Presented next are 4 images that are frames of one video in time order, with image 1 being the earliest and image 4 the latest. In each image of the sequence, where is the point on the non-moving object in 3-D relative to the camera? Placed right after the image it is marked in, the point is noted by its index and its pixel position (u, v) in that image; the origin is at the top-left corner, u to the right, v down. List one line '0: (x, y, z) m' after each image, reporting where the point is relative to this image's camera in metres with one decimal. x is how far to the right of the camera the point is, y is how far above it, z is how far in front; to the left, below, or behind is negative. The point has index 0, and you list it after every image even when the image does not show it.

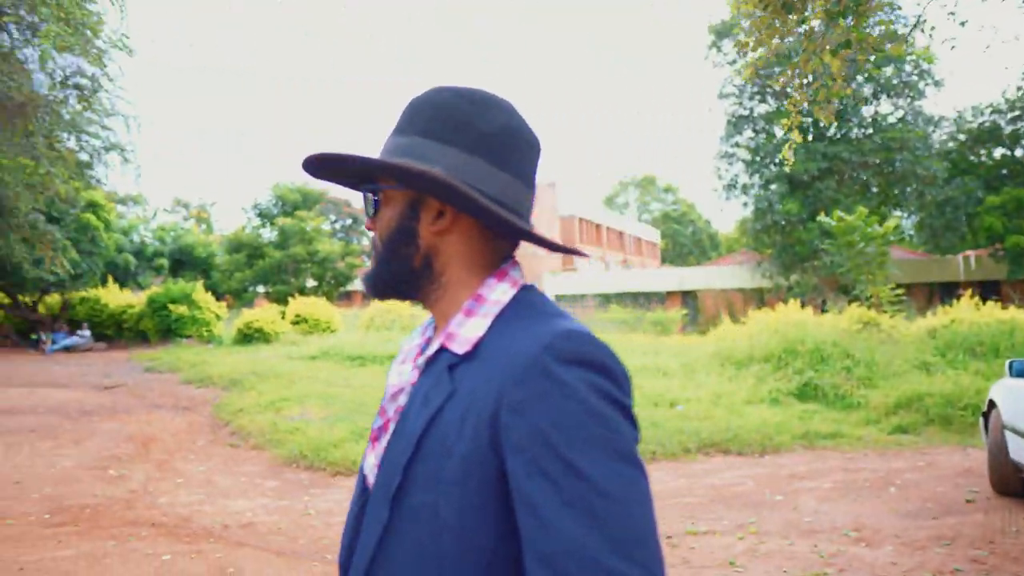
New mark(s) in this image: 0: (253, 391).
0: (-3.5, -1.4, +10.8) m
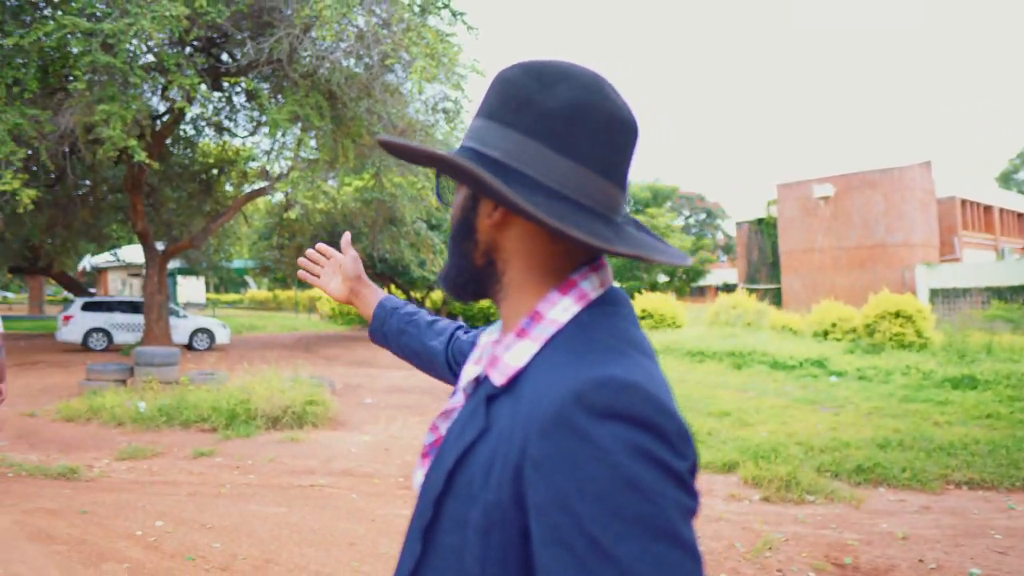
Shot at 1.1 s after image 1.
0: (+1.1, -1.4, +11.3) m
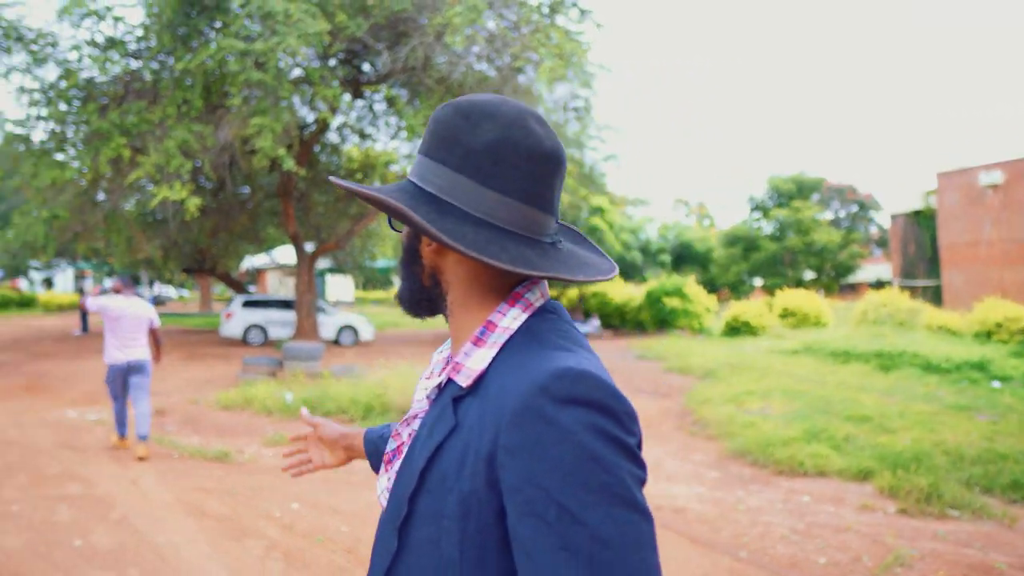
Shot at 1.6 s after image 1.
0: (+3.0, -1.3, +11.0) m
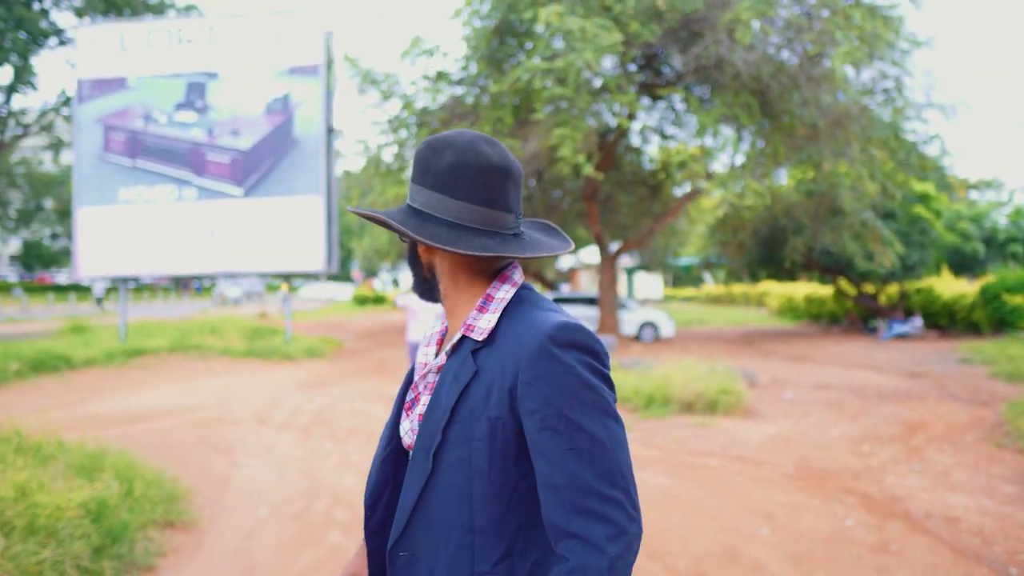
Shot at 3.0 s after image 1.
0: (+6.7, -1.3, +9.6) m
